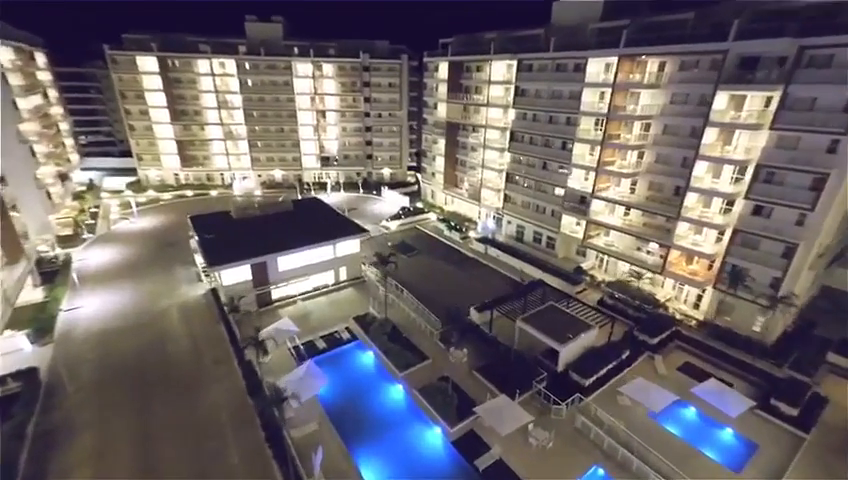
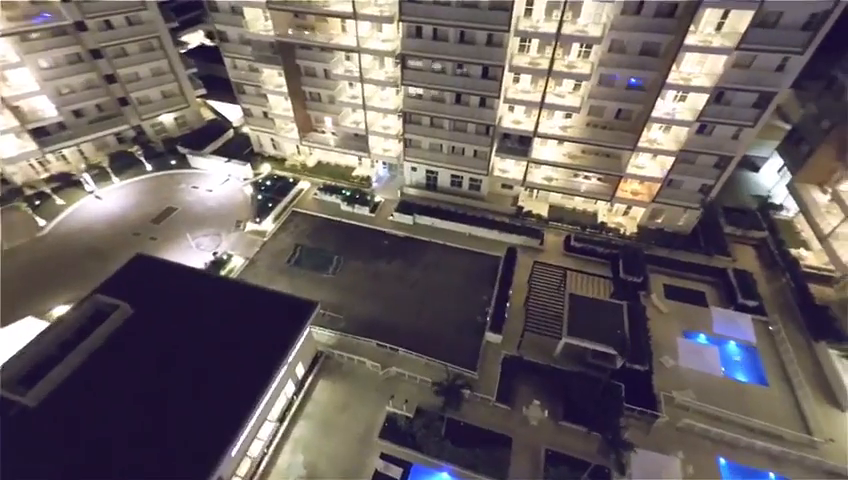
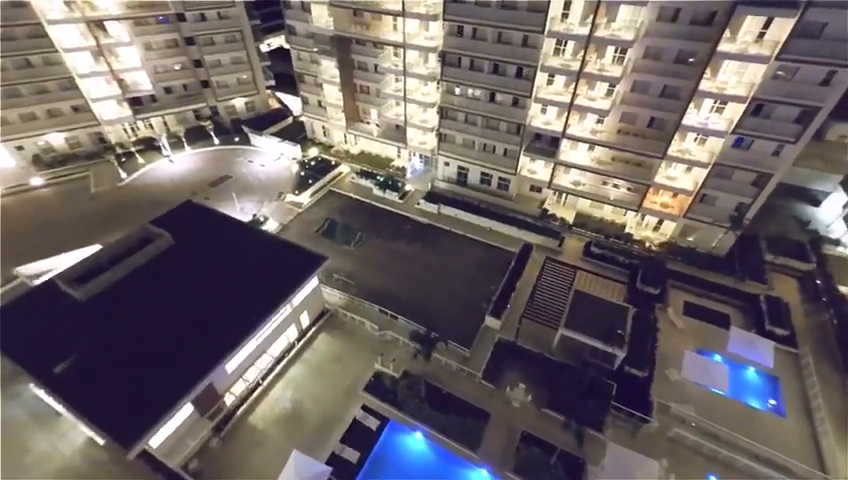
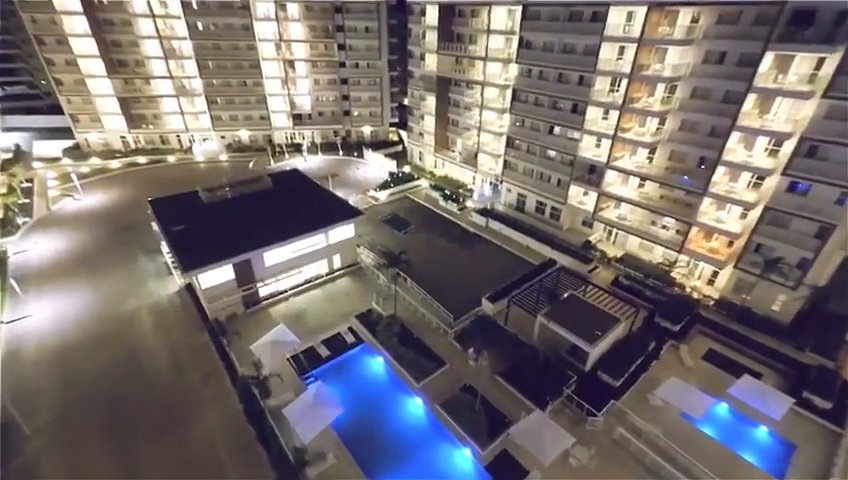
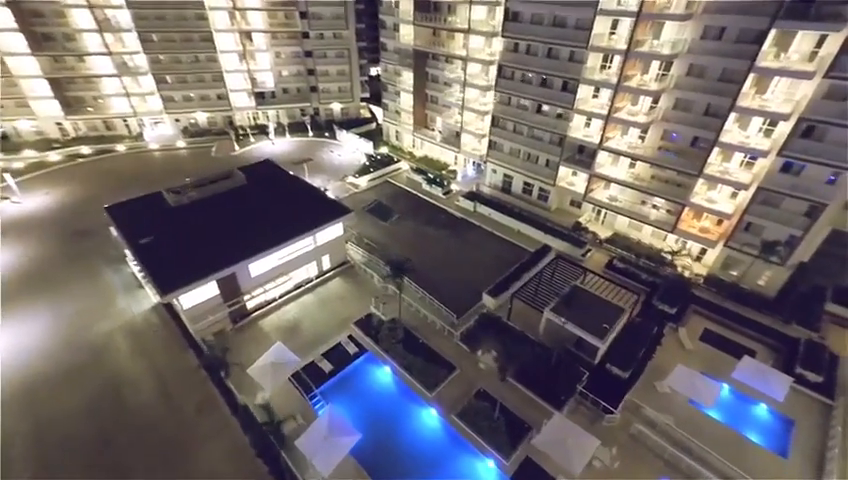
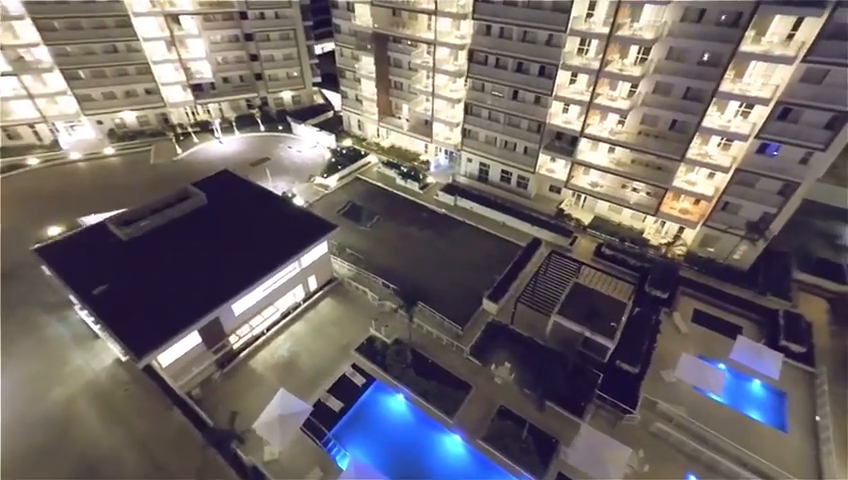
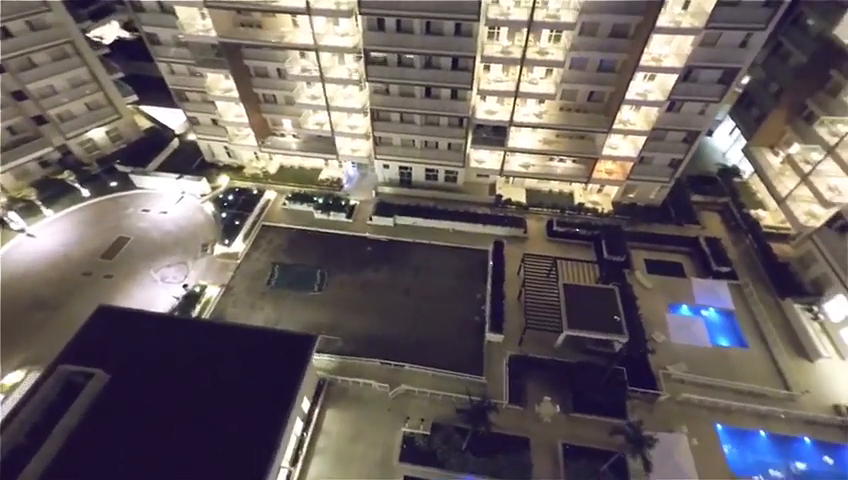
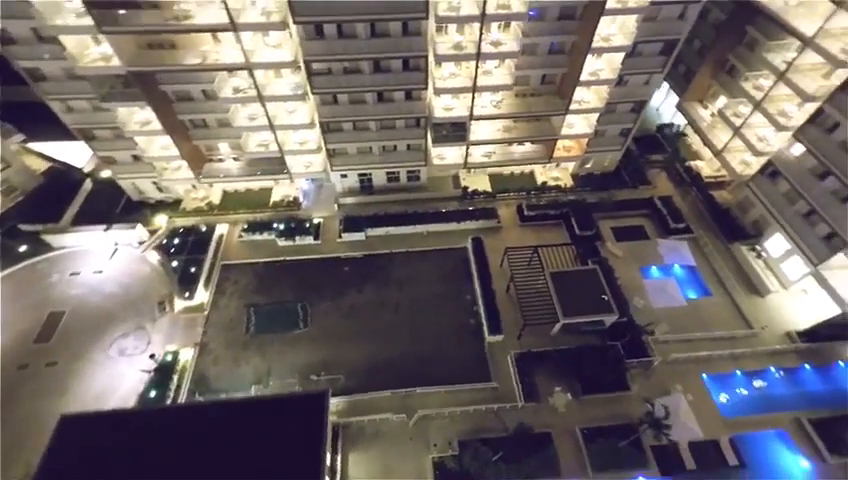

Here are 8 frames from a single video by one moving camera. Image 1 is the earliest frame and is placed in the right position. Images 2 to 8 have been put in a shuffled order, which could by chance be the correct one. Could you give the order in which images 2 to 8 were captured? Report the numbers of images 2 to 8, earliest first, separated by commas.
4, 5, 6, 3, 2, 7, 8
